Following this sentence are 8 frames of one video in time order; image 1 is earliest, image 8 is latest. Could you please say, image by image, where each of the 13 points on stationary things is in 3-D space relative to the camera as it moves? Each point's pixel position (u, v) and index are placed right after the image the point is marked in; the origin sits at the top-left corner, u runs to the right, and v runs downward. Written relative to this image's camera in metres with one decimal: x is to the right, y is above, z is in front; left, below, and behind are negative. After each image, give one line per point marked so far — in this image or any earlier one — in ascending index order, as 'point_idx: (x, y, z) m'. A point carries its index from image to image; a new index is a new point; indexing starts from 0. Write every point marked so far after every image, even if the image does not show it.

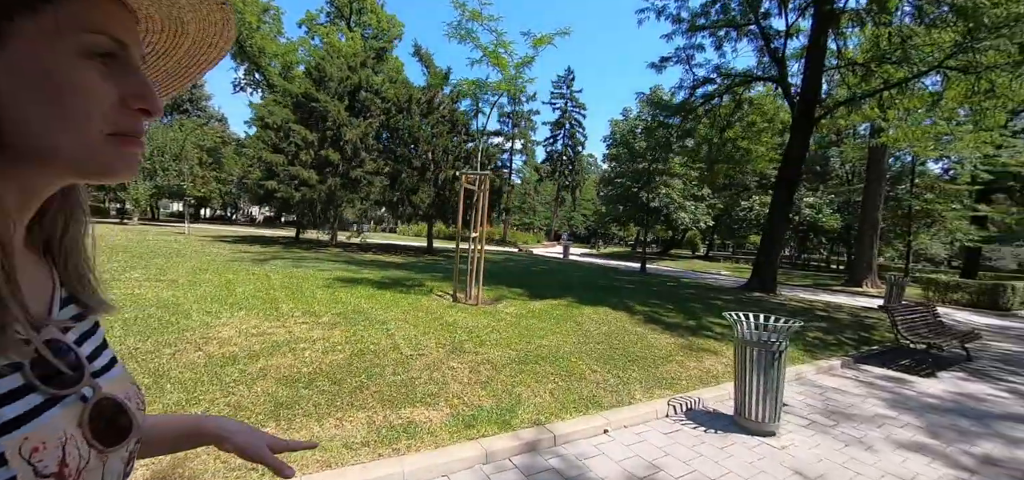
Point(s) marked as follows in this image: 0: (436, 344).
0: (-1.1, -1.4, +5.8) m
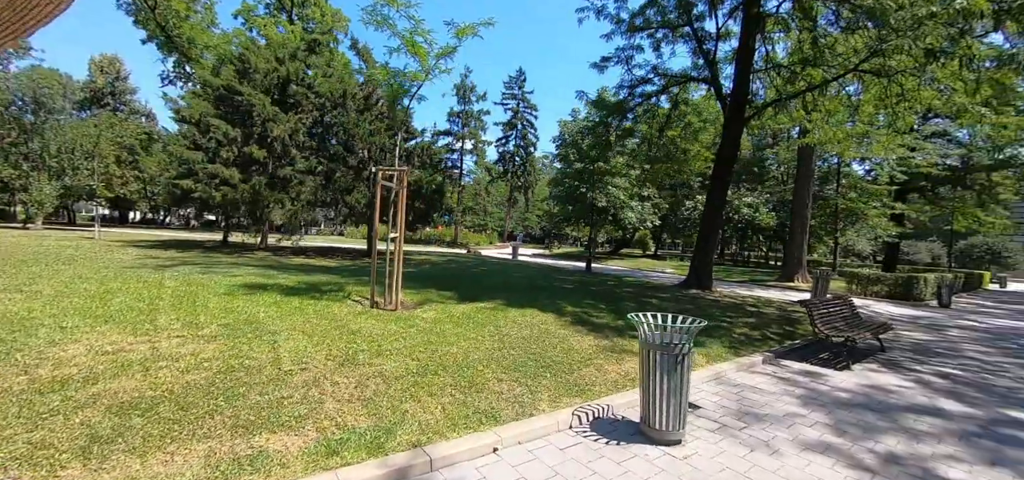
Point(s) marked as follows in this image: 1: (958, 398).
0: (-2.3, -1.4, +5.2) m
1: (+5.6, -2.0, +5.4) m
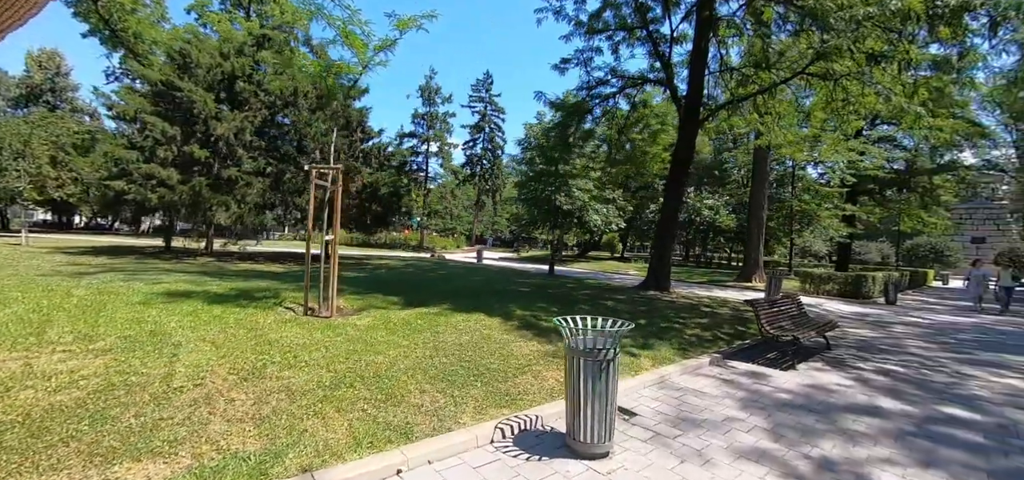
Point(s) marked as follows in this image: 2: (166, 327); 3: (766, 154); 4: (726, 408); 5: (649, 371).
0: (-3.1, -1.4, +4.6) m
1: (+4.8, -1.9, +5.3) m
2: (-5.0, -1.2, +6.2) m
3: (+10.7, +3.6, +18.0) m
4: (+2.4, -1.9, +4.7) m
5: (+1.9, -1.8, +5.8) m
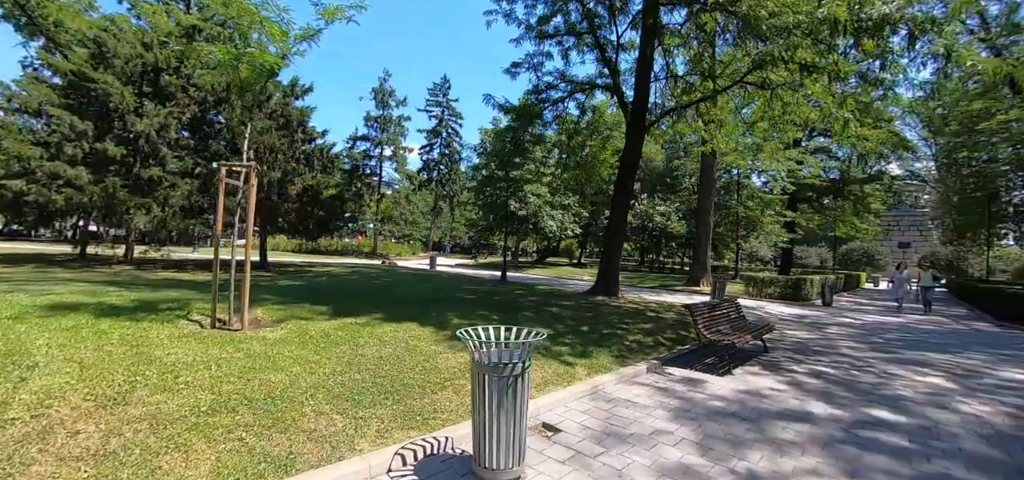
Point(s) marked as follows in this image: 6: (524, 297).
0: (-3.9, -1.4, +3.9) m
1: (+3.8, -1.9, +5.2) m
2: (-5.9, -1.3, +5.3) m
3: (+8.6, +3.4, +18.5) m
4: (+1.5, -1.9, +4.4) m
5: (+0.9, -1.8, +5.5) m
6: (+0.3, -1.5, +11.6) m
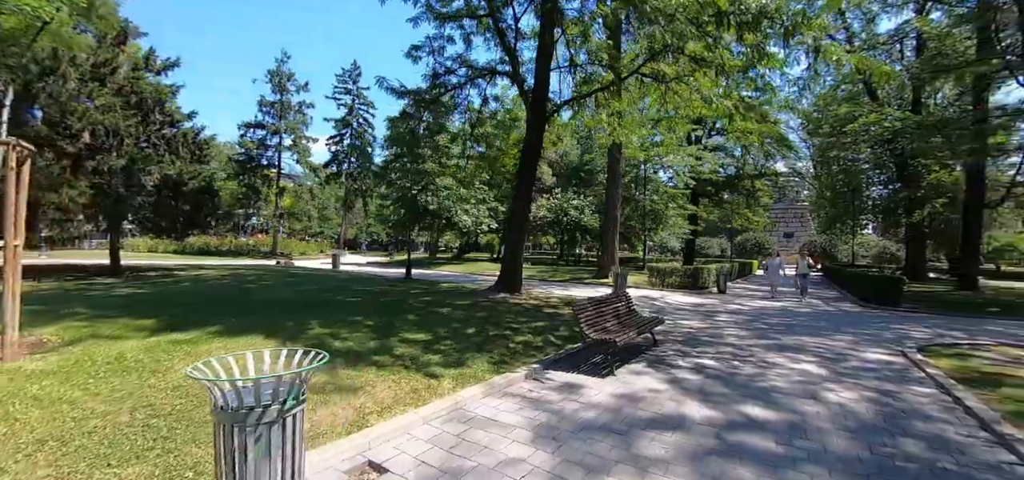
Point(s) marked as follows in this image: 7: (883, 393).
0: (-5.2, -1.4, +2.3) m
1: (+2.2, -1.8, +4.9) m
2: (-7.5, -1.3, +3.3) m
3: (+4.6, +3.7, +18.7) m
4: (0.0, -1.8, +3.7) m
5: (-0.8, -1.7, +4.7) m
6: (-2.3, -1.4, +10.6) m
7: (+4.4, -1.8, +5.1) m
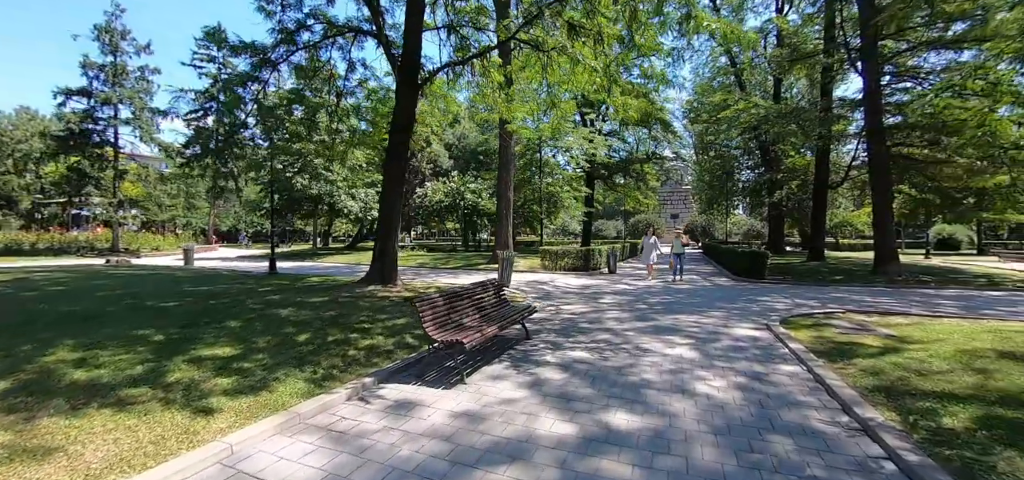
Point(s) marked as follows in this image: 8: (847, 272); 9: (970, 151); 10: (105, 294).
0: (-6.3, -1.5, 0.0) m
1: (+0.5, -1.6, +4.1) m
2: (-8.6, -1.4, +0.6) m
3: (-0.1, +4.4, +17.9) m
4: (-1.4, -1.6, +2.5) m
5: (-2.4, -1.6, +3.3) m
6: (-5.1, -1.2, +8.8) m
7: (+2.6, -1.5, +4.7) m
8: (+11.3, -1.1, +14.4) m
9: (+14.2, +2.8, +13.2) m
10: (-8.8, -1.2, +9.3) m
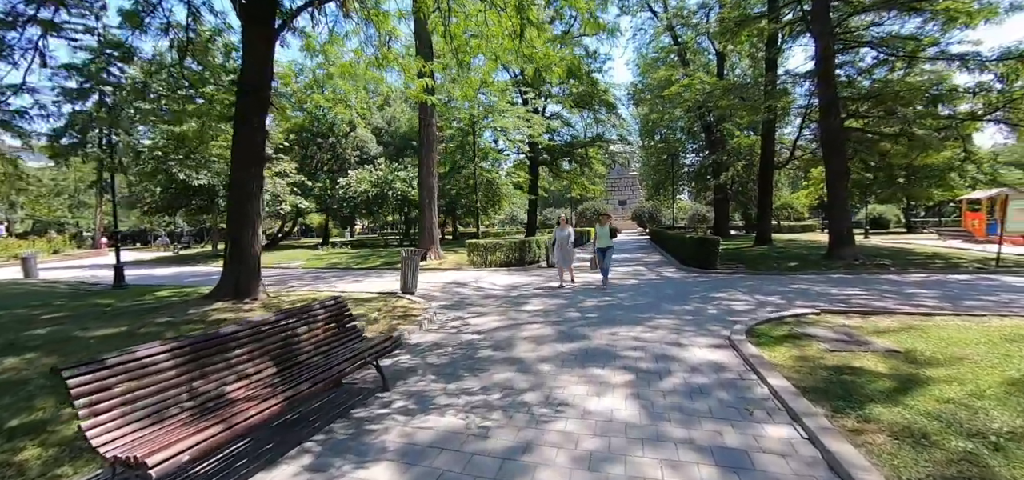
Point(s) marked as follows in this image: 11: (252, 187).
0: (-7.0, -1.8, -2.8) m
1: (-0.7, -1.6, +1.9) m
2: (-9.4, -1.8, -2.5) m
3: (-2.9, +4.7, +15.5) m
4: (-2.4, -1.7, +0.1) m
5: (-3.5, -1.7, +0.8) m
6: (-6.8, -1.3, +6.0) m
7: (+1.3, -1.4, +2.8) m
8: (+8.9, -0.5, +13.2) m
9: (+11.8, +3.4, +12.3) m
10: (-10.5, -1.4, +6.2) m
11: (-4.7, +1.0, +7.9) m
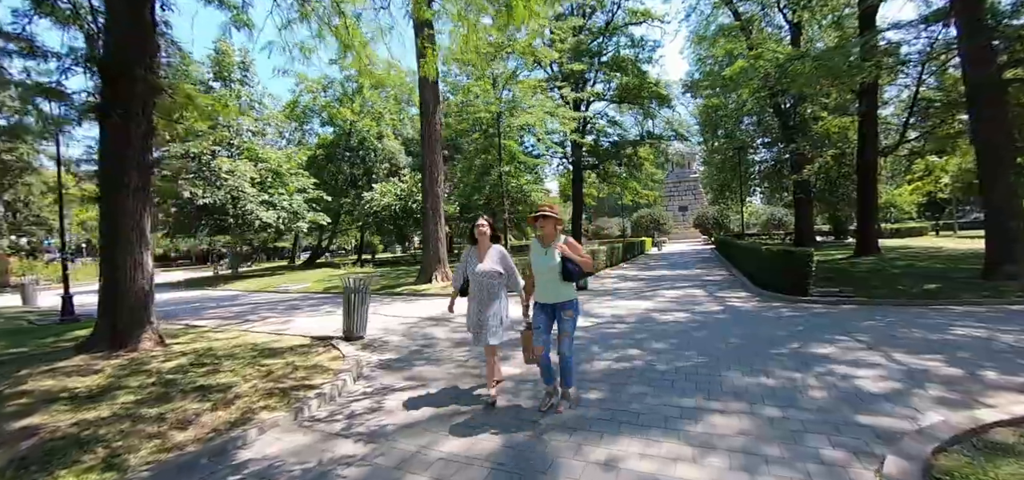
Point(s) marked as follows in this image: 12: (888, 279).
0: (-8.8, -2.0, -4.5) m
1: (-1.9, -1.7, -0.7) m
2: (-11.2, -2.0, -3.9) m
3: (-2.3, +4.1, +13.2) m
4: (-3.9, -1.9, -2.2) m
5: (-4.8, -1.9, -1.4) m
6: (-7.4, -1.7, +4.2) m
7: (+0.2, -1.5, -0.1) m
8: (+9.1, -0.7, +9.3) m
9: (+11.8, +3.3, +8.0) m
10: (-11.0, -1.9, +4.9) m
11: (-5.1, +0.6, +5.9) m
12: (+8.0, -0.8, +9.1) m
